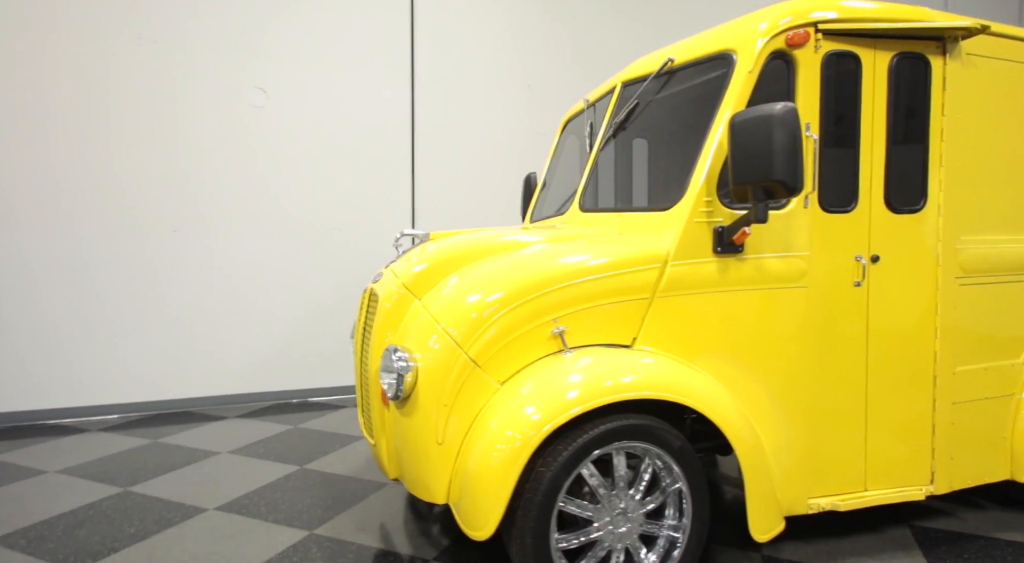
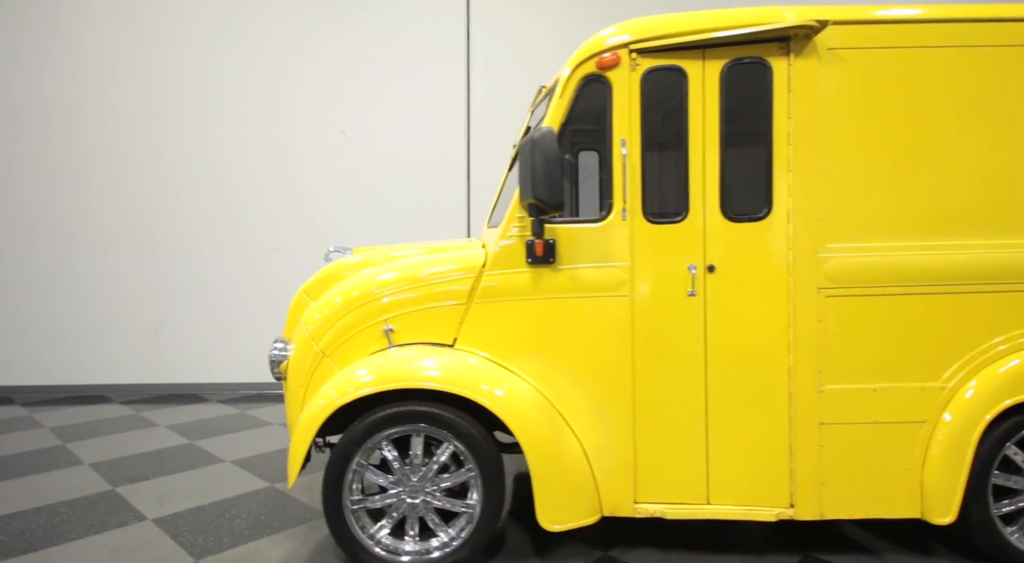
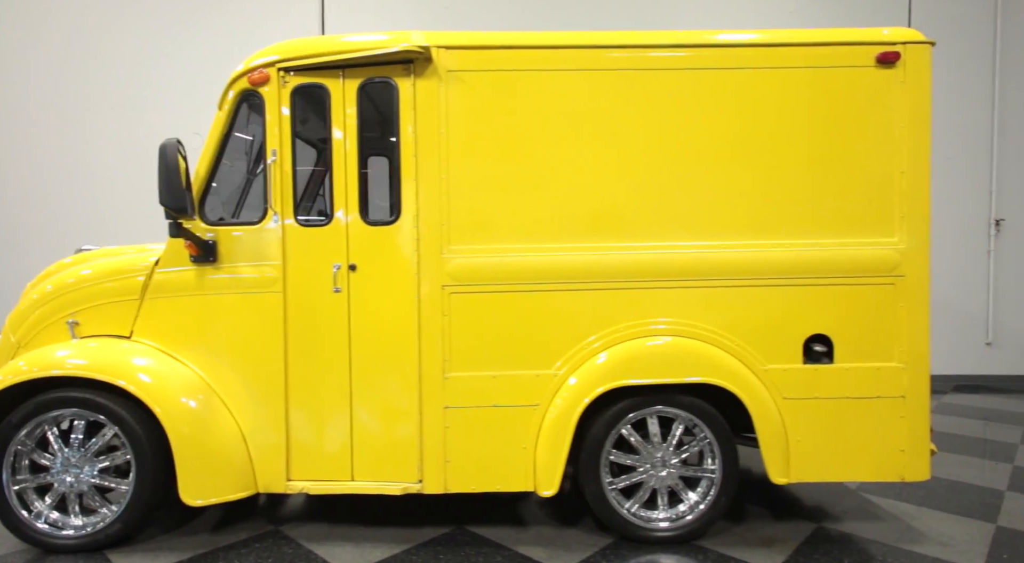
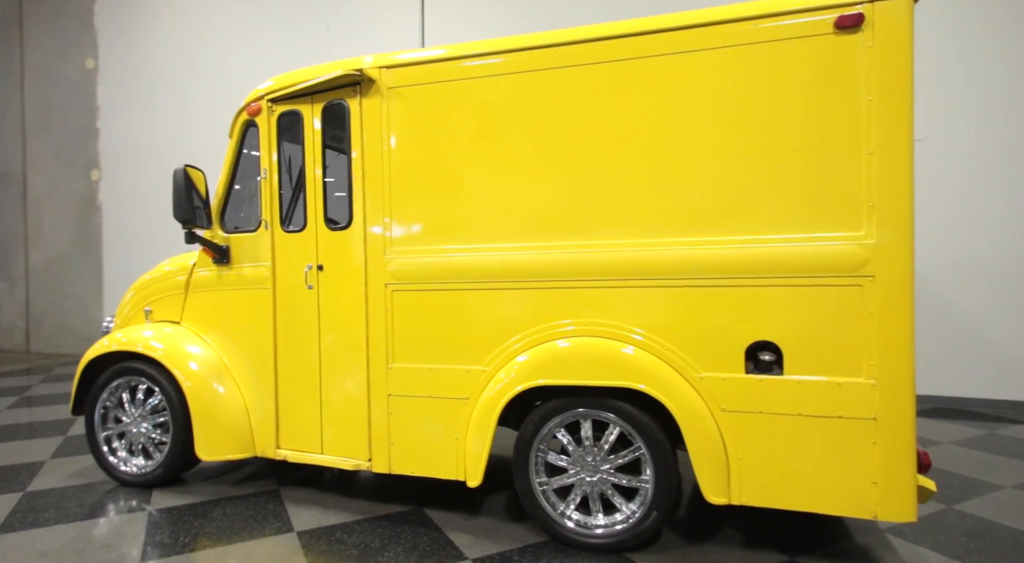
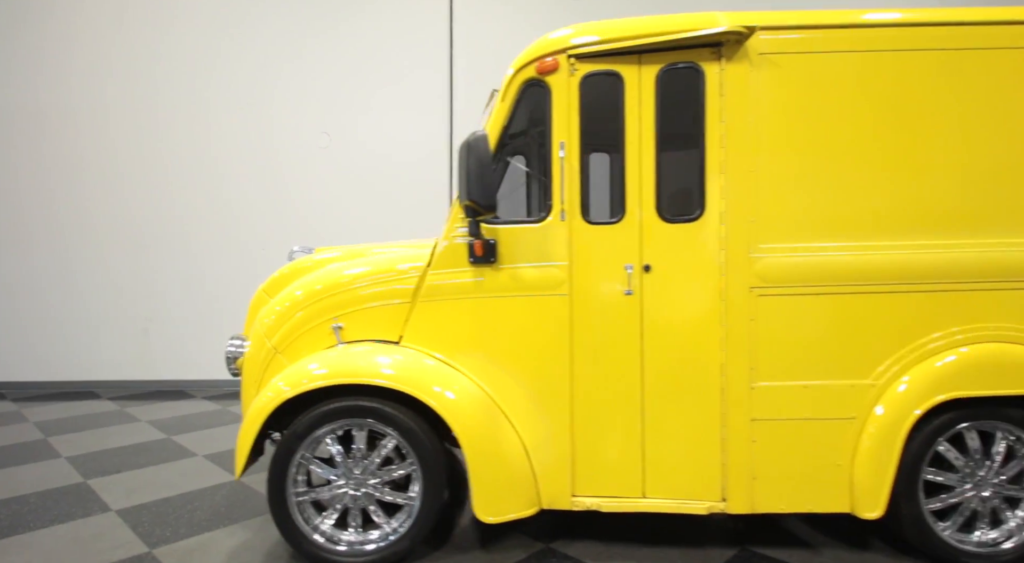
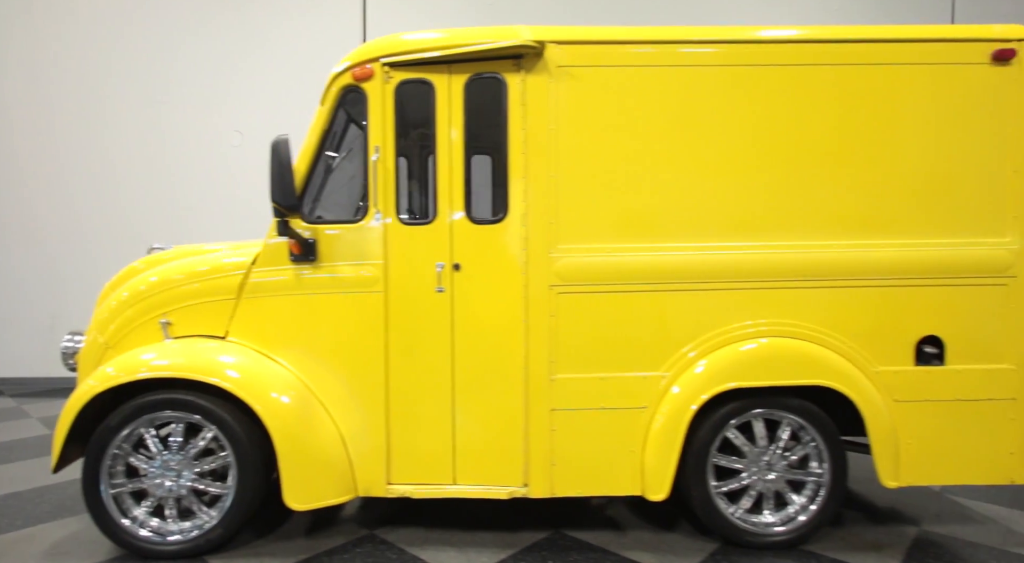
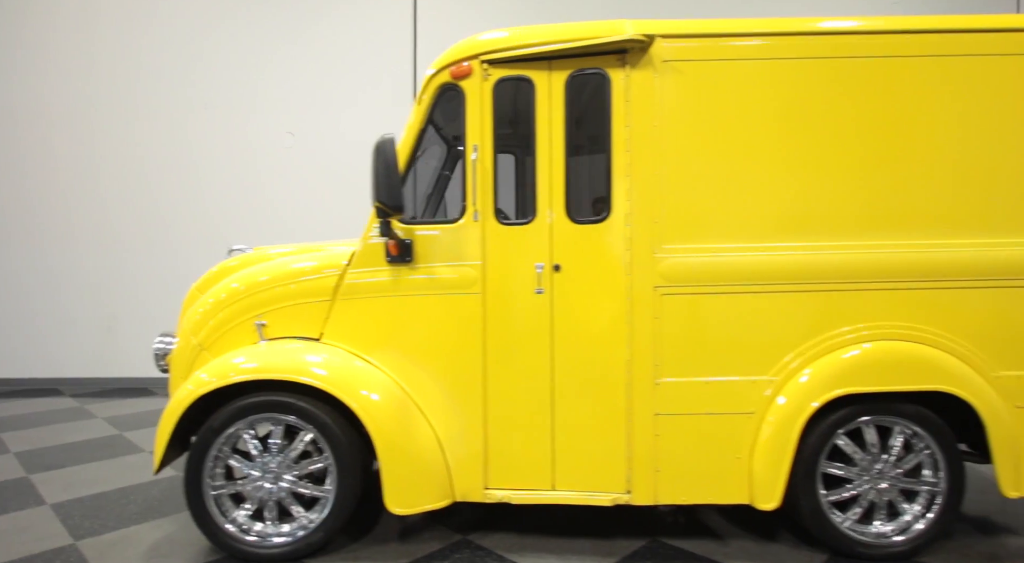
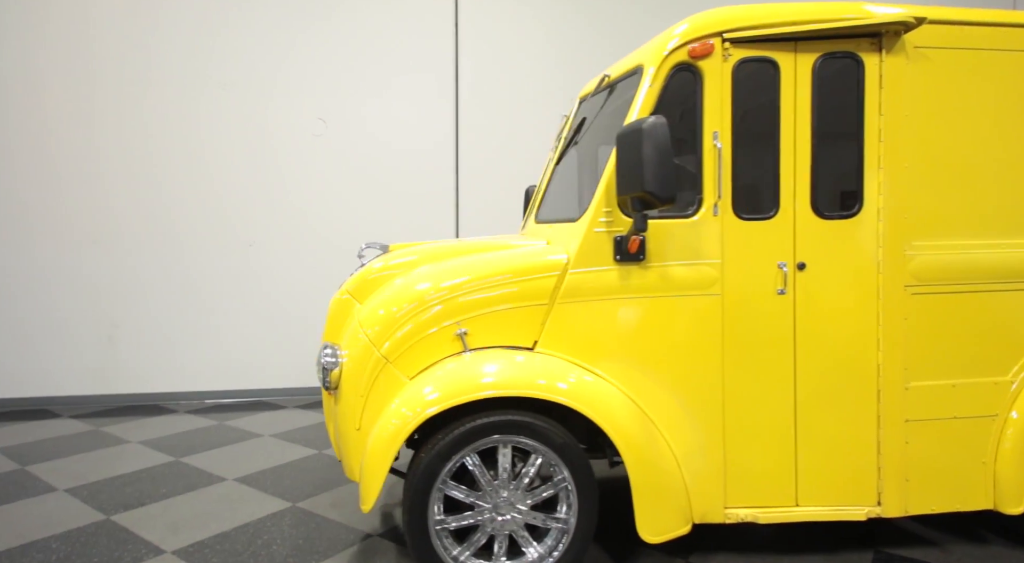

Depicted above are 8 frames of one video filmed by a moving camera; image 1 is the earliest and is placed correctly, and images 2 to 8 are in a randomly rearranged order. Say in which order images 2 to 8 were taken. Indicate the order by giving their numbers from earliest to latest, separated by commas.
8, 2, 5, 7, 6, 3, 4
